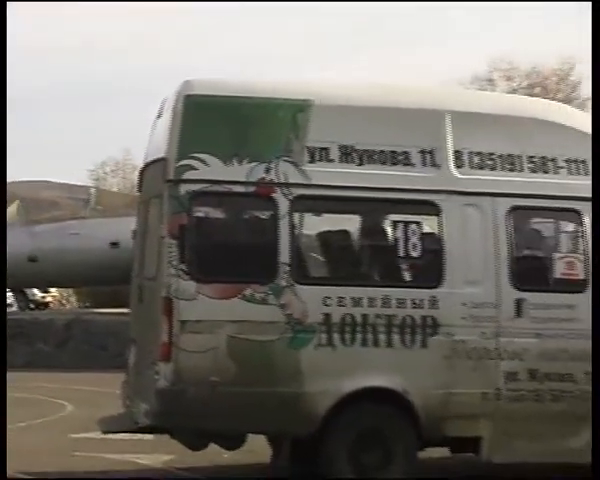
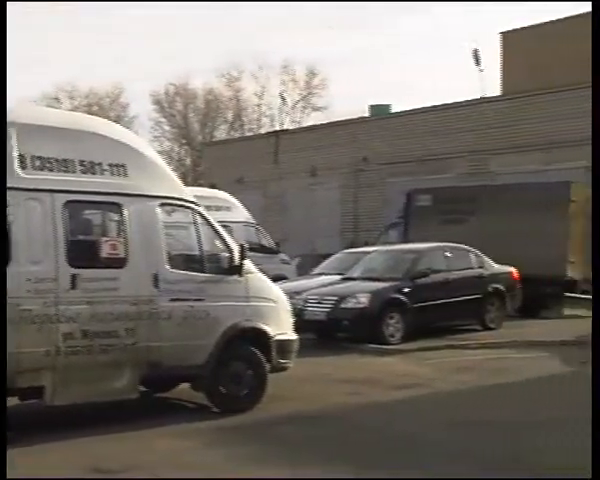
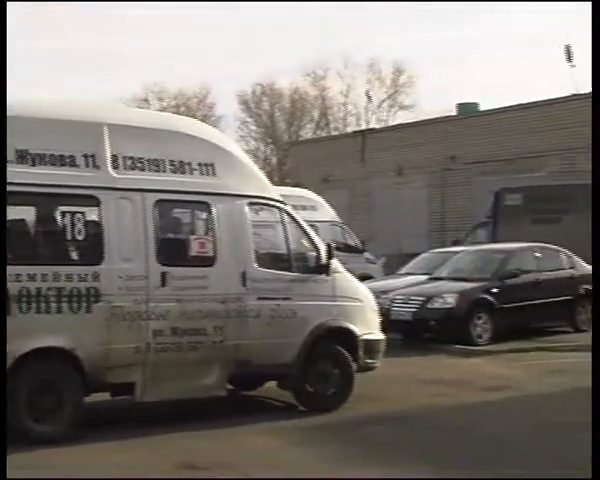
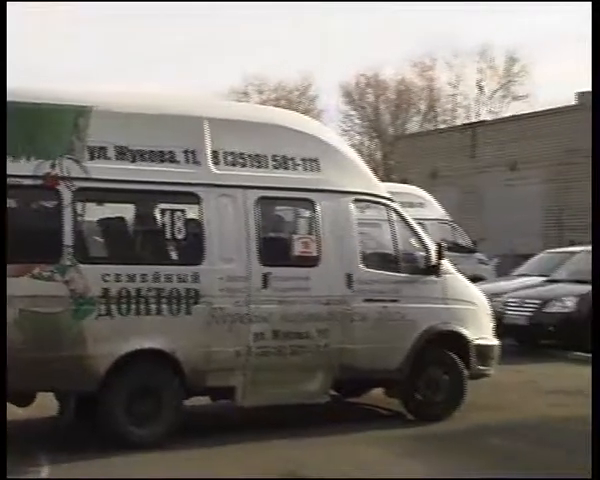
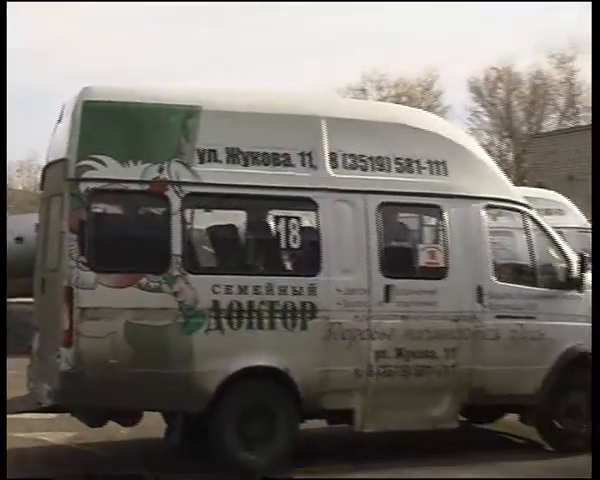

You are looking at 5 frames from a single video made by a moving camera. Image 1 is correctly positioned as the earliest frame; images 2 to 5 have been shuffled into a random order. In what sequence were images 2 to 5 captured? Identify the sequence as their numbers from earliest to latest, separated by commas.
5, 4, 3, 2
